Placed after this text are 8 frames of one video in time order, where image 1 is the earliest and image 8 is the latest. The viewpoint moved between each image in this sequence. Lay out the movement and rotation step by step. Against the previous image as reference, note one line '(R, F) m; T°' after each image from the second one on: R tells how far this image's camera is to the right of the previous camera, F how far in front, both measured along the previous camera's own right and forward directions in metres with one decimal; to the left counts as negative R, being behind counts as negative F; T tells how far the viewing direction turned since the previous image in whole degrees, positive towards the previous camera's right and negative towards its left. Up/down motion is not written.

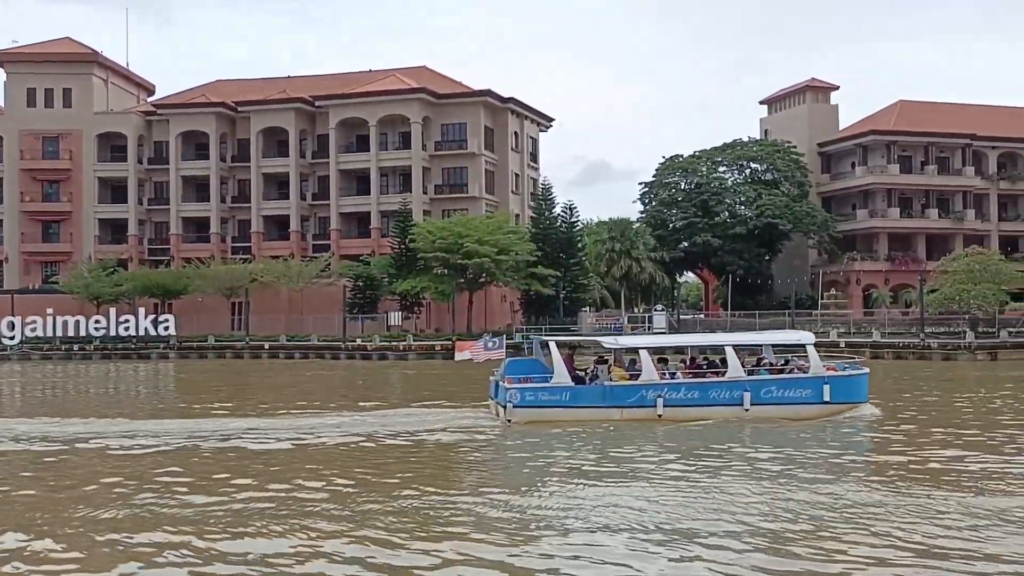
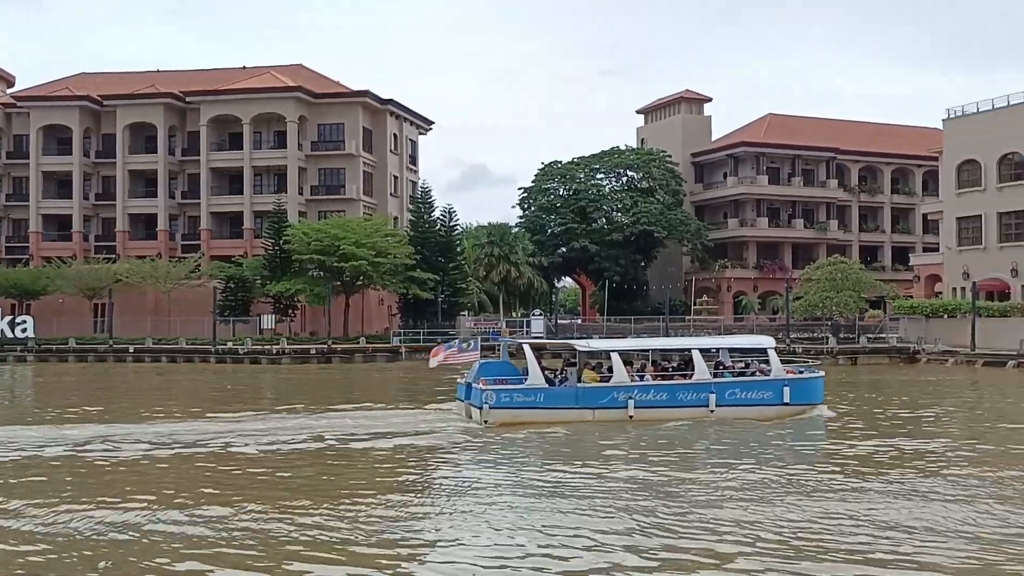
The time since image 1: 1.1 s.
(-0.4, +0.4) m; +6°
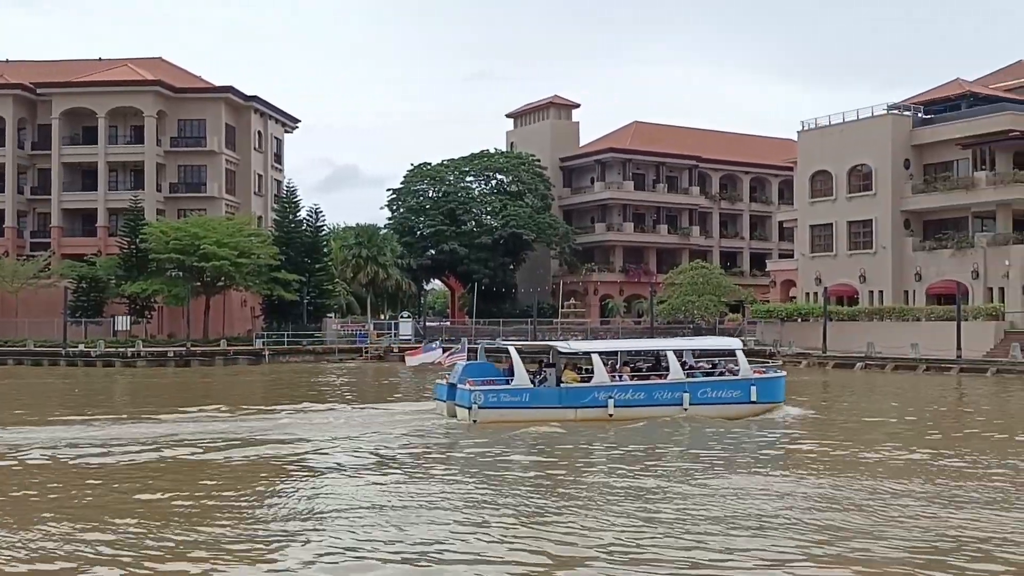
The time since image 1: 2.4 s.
(-0.2, +1.0) m; +7°
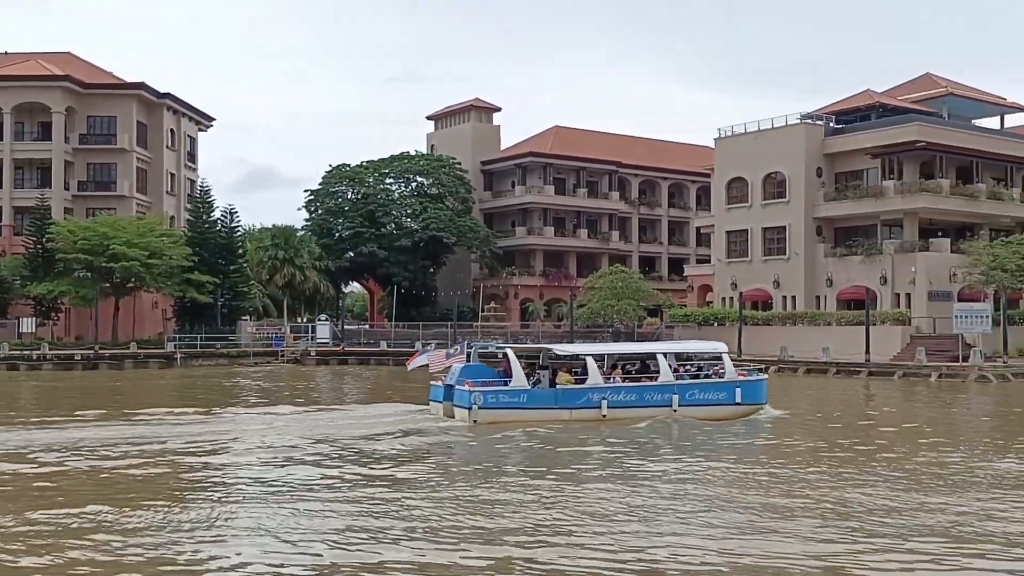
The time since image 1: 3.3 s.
(-0.1, +1.1) m; +4°
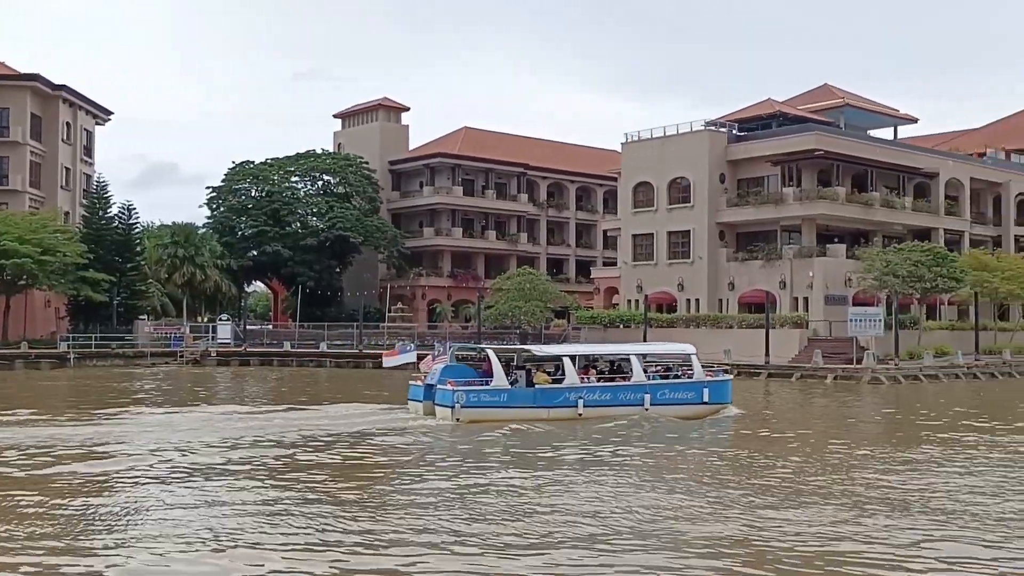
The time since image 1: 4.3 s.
(-0.1, +0.8) m; +5°
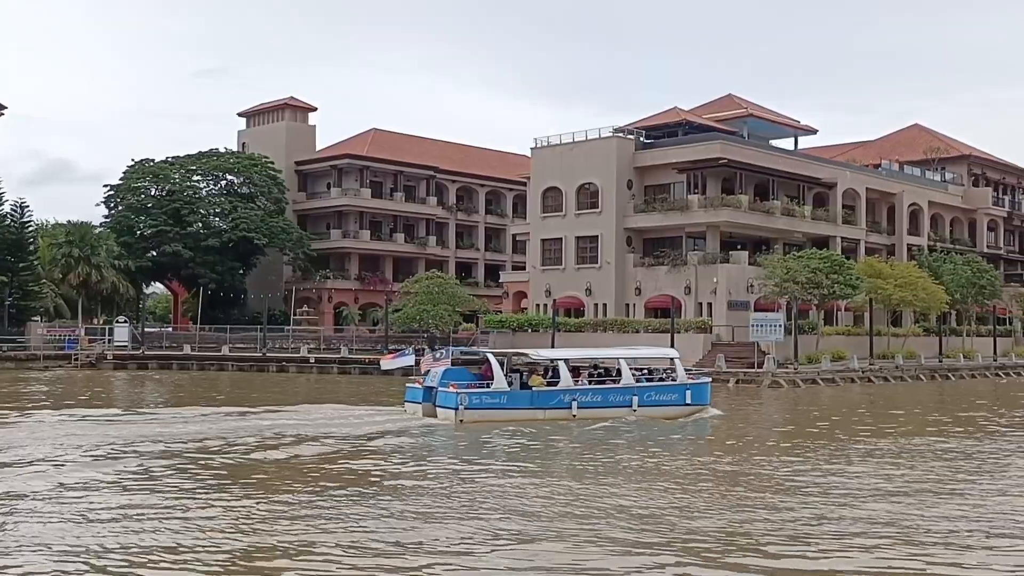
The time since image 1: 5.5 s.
(-0.4, +0.6) m; +5°
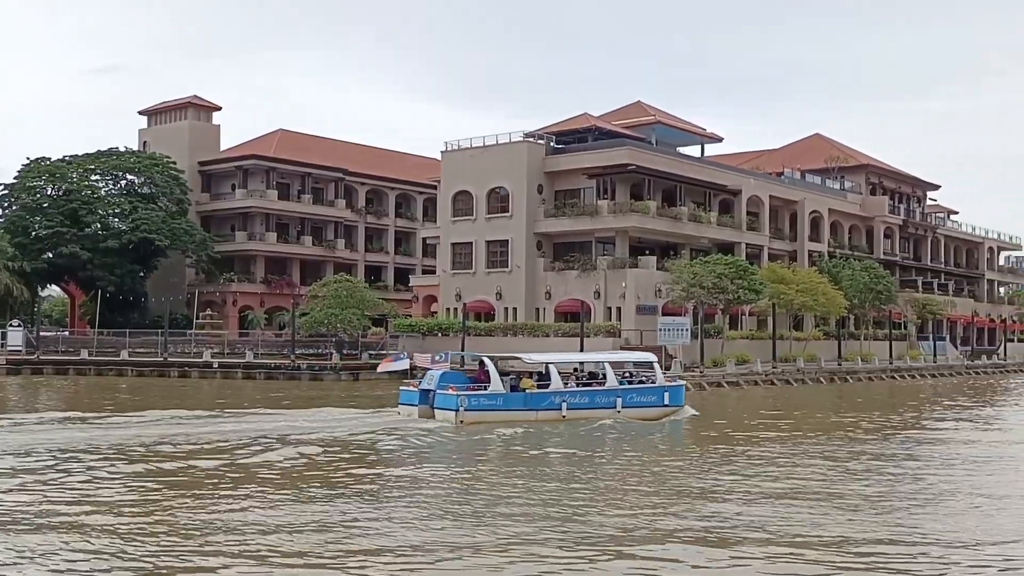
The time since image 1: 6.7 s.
(-0.3, +1.4) m; +5°
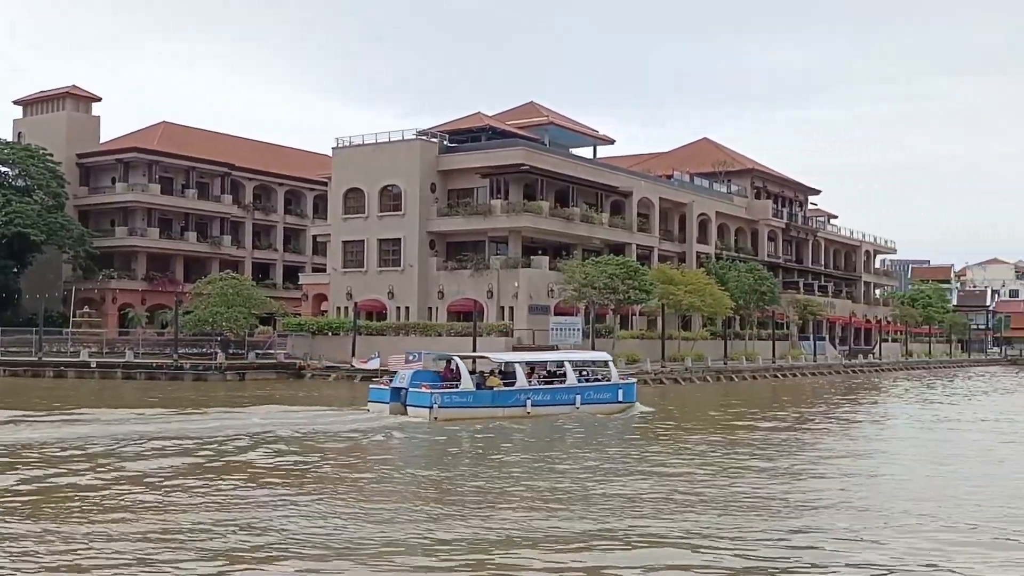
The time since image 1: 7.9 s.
(-0.2, +1.9) m; +6°
